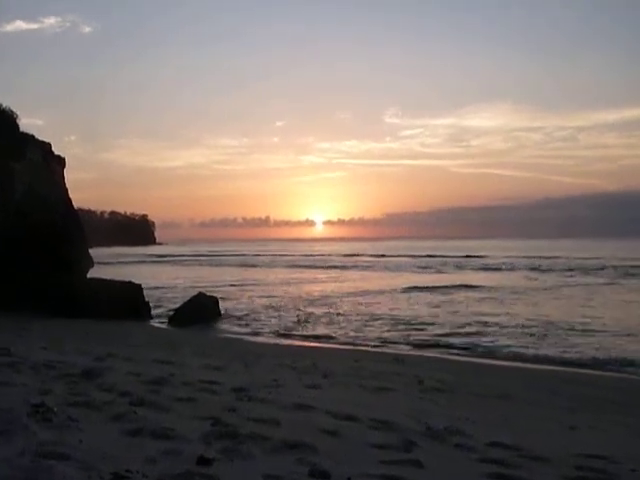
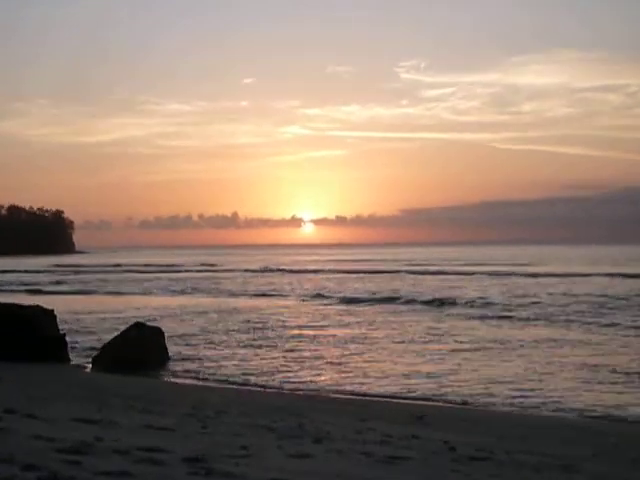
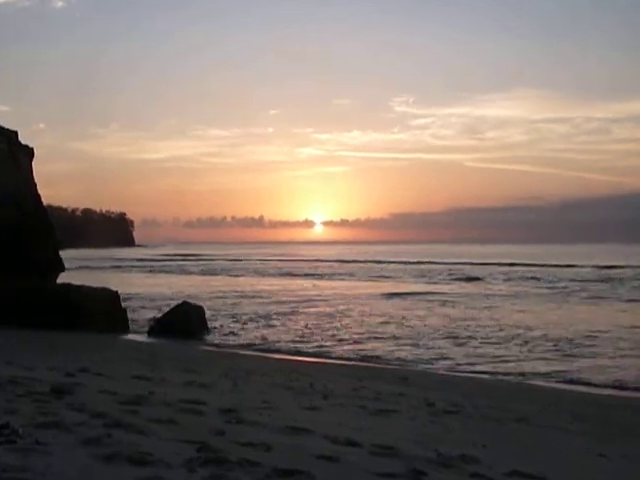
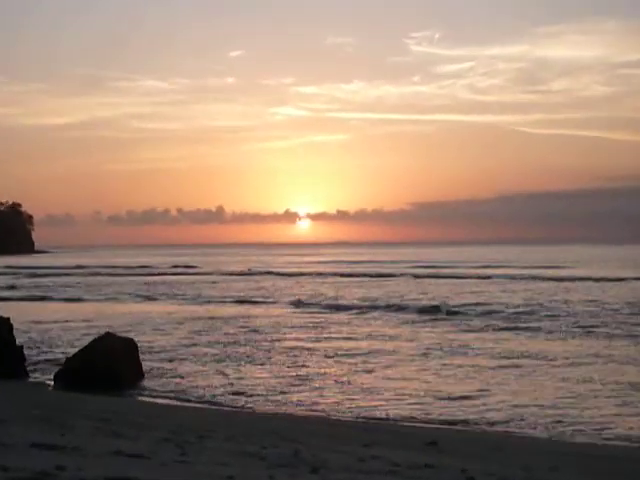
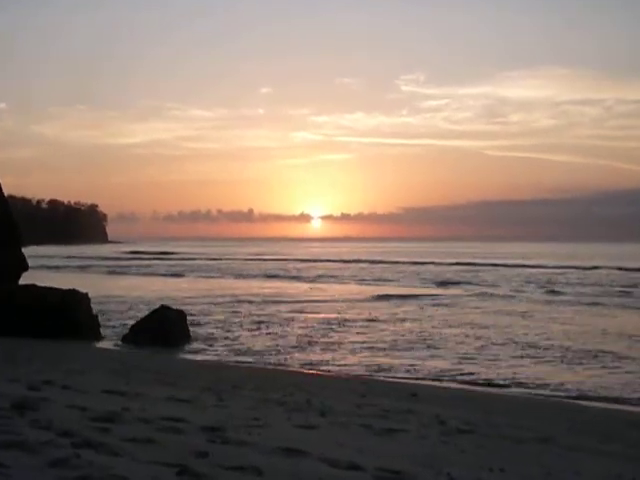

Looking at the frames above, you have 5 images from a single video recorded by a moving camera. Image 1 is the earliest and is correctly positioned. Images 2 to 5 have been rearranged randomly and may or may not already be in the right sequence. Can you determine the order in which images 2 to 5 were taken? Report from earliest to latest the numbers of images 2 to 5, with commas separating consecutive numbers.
3, 5, 2, 4
